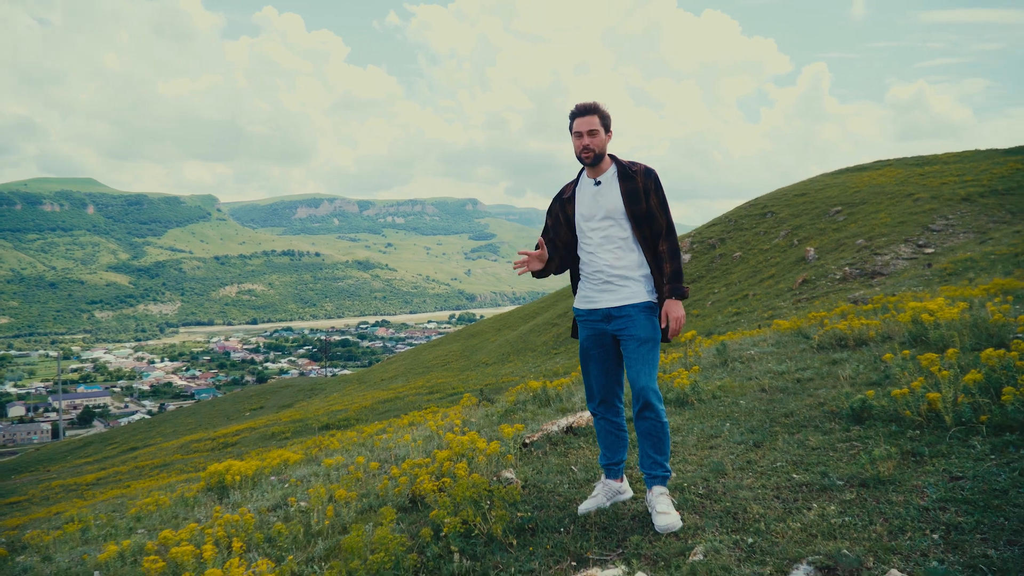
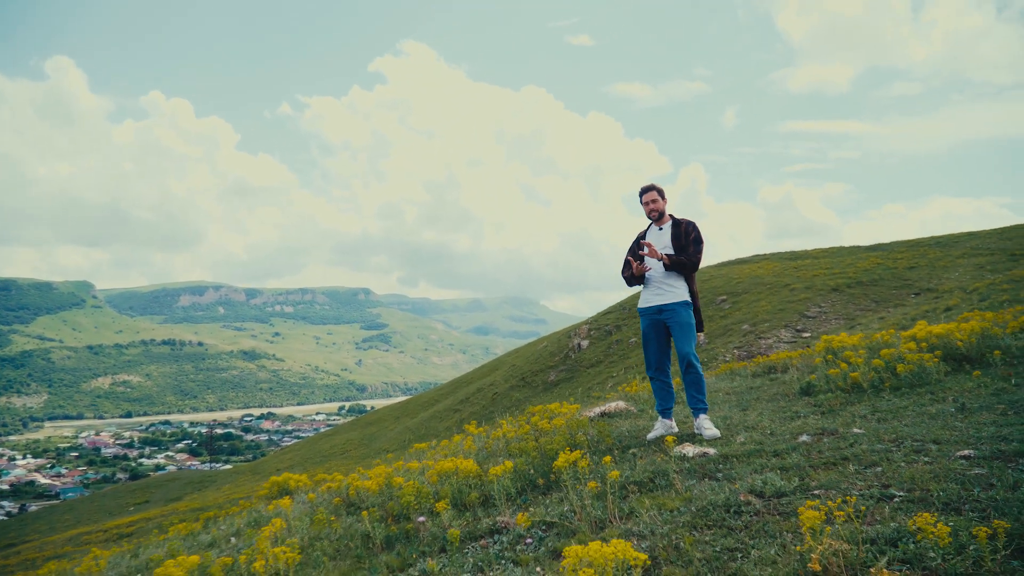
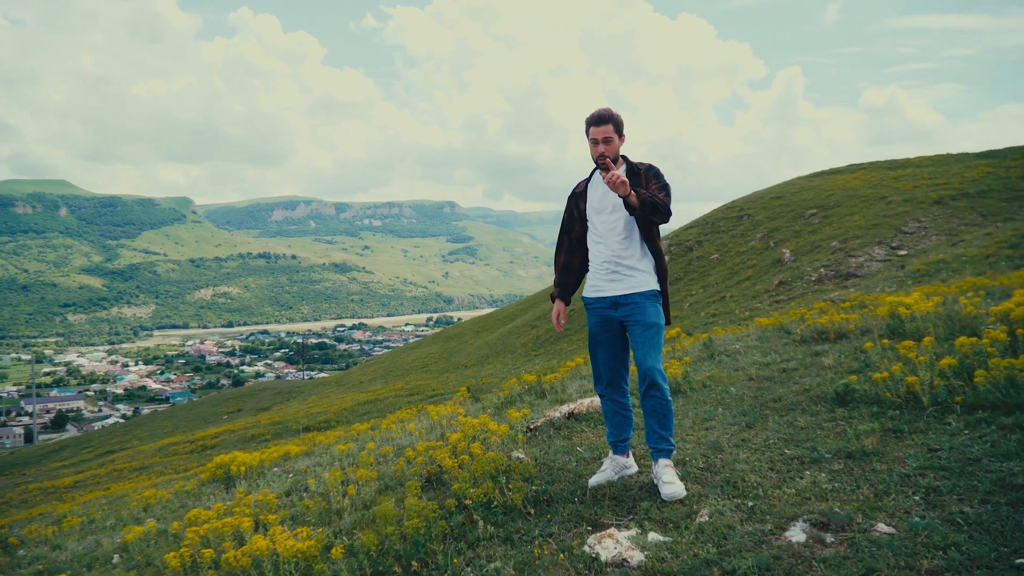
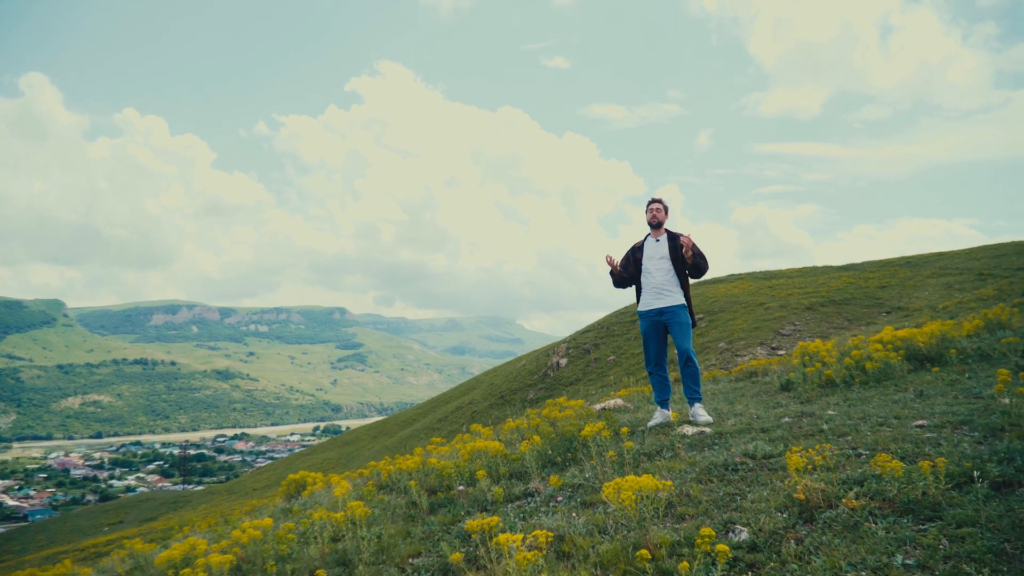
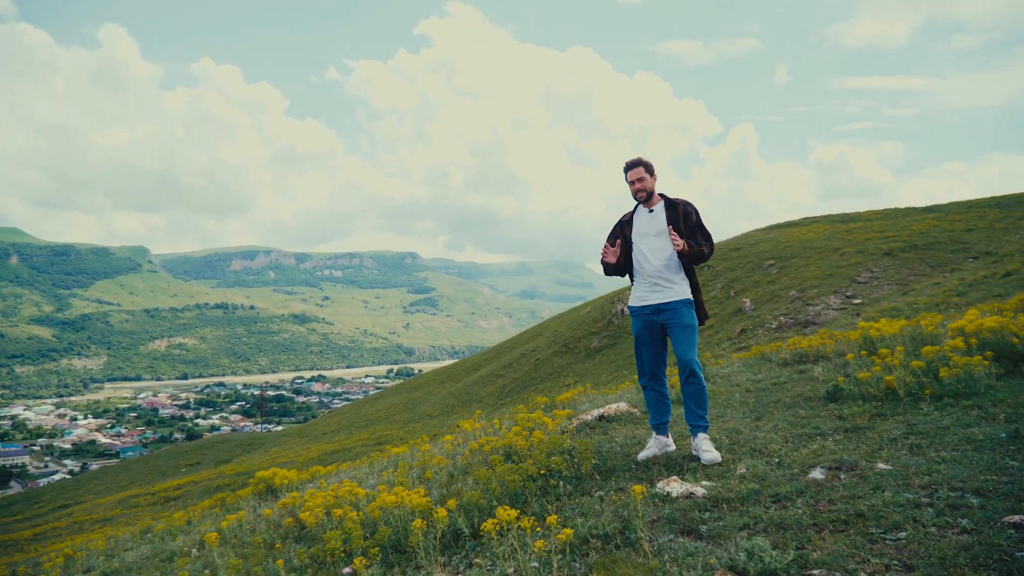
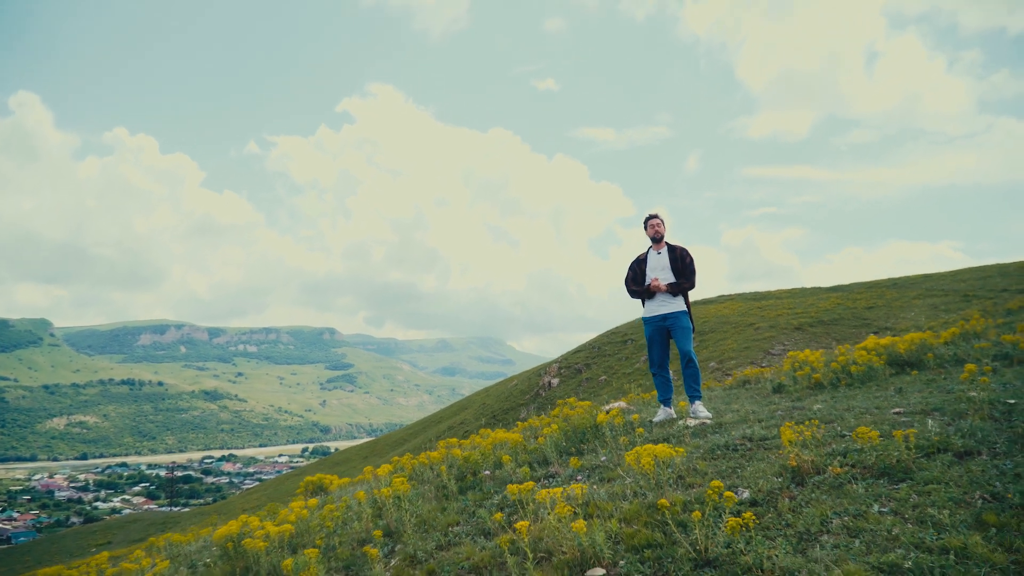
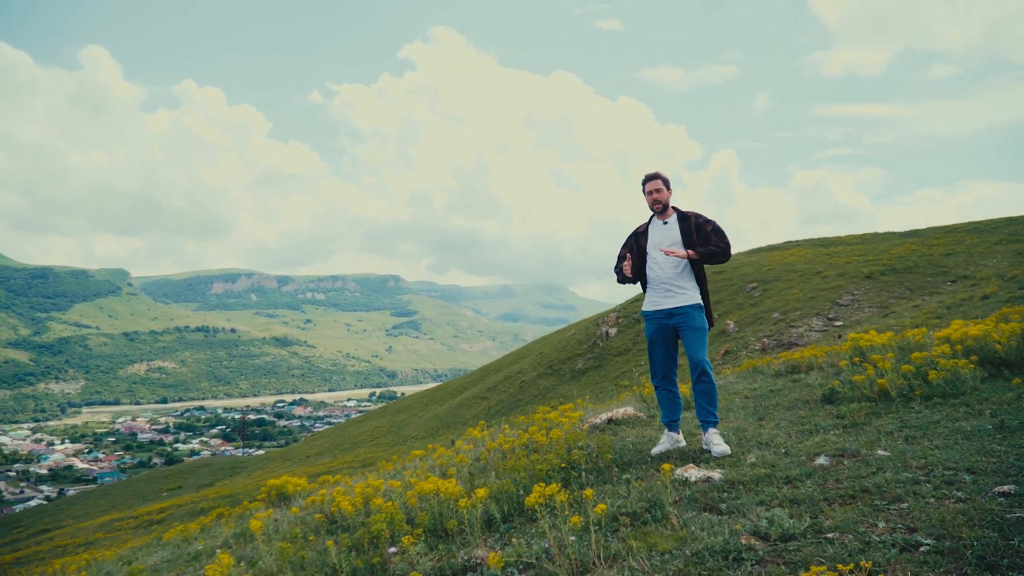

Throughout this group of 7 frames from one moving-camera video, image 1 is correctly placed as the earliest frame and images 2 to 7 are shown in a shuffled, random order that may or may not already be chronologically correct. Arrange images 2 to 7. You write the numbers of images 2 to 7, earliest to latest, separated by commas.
3, 5, 7, 2, 4, 6
